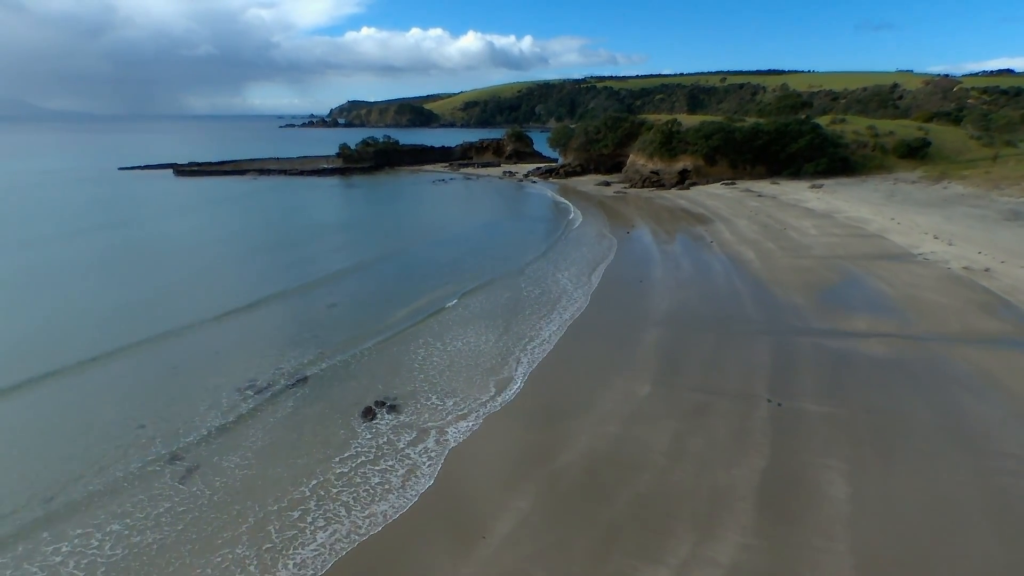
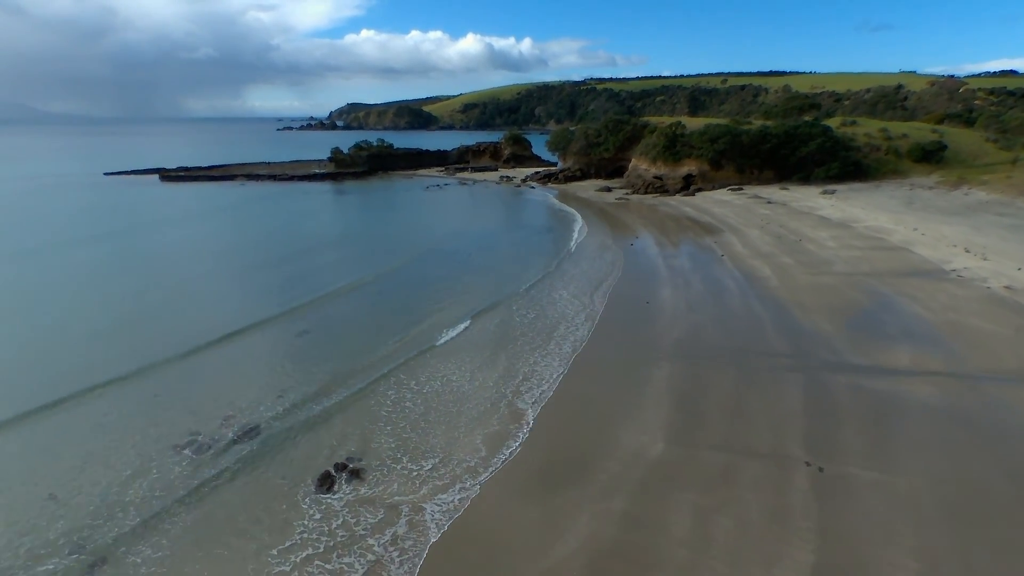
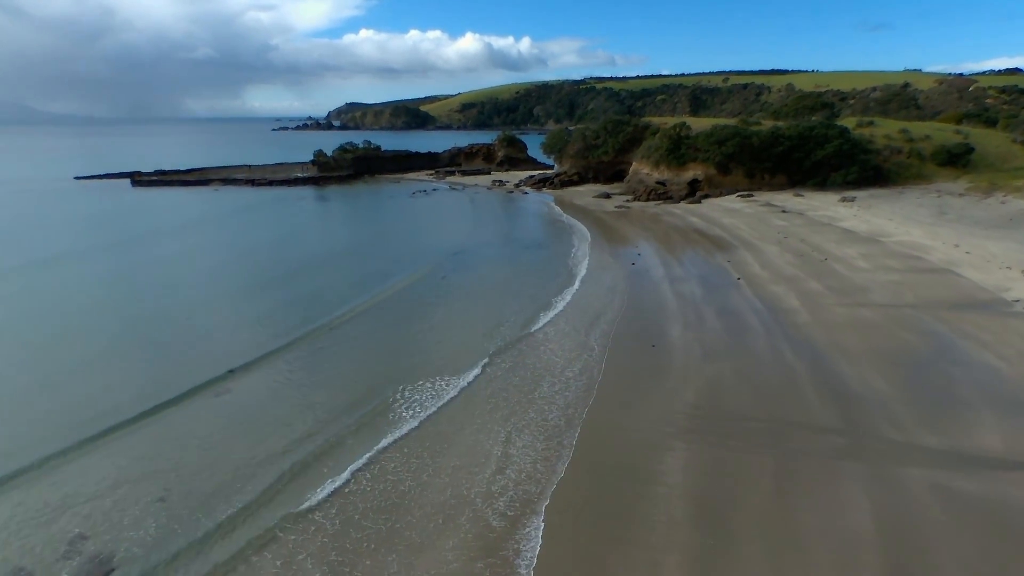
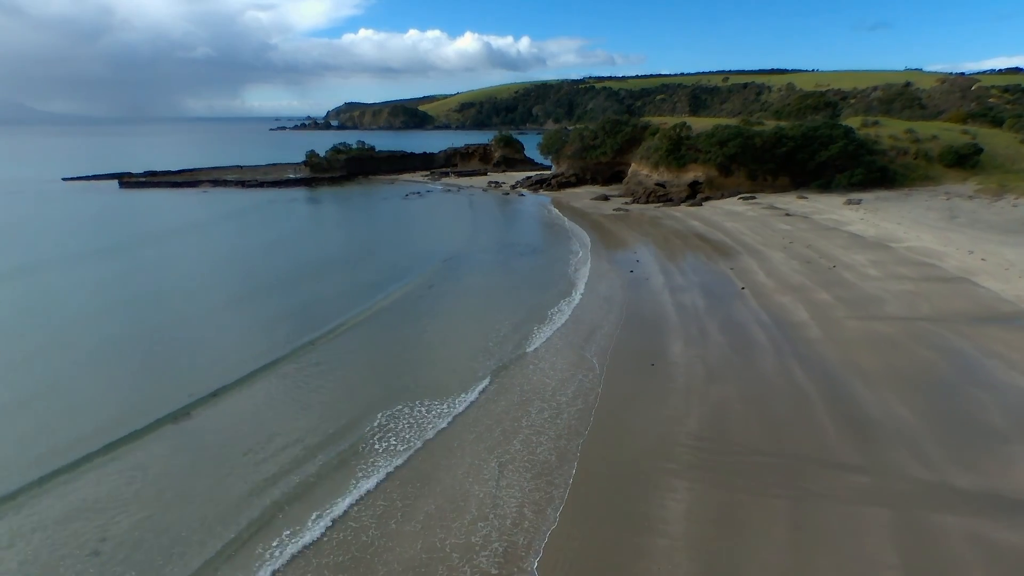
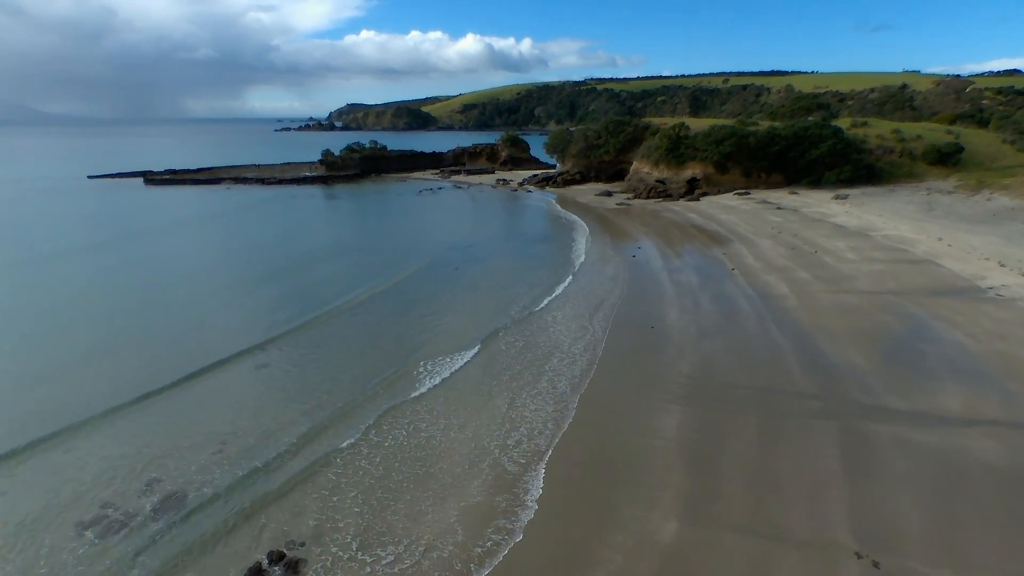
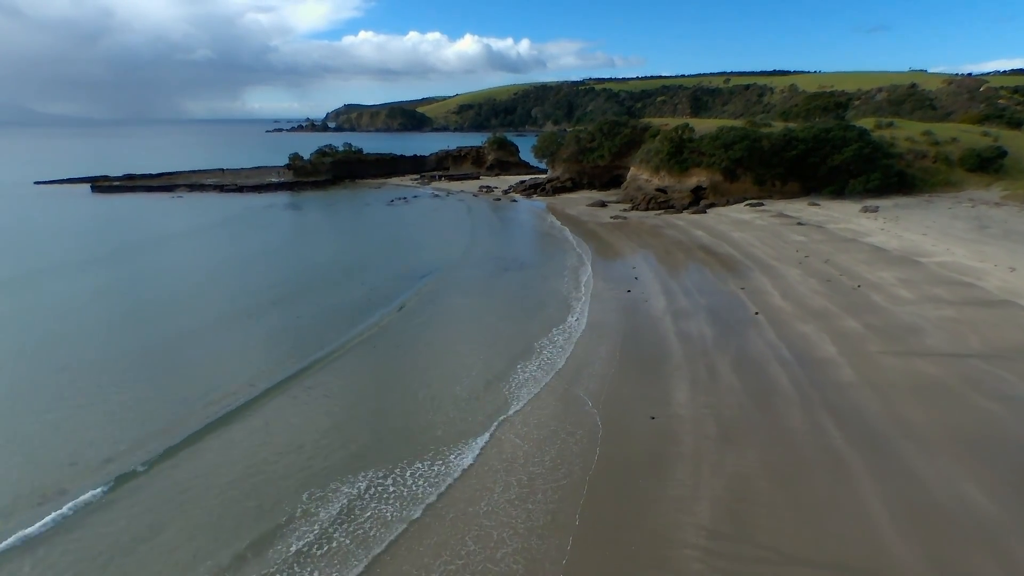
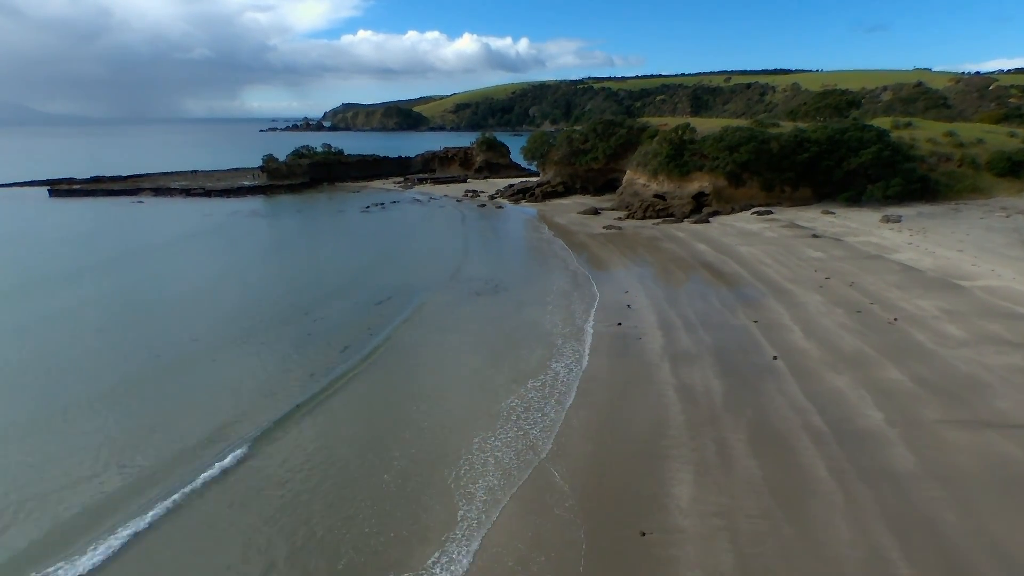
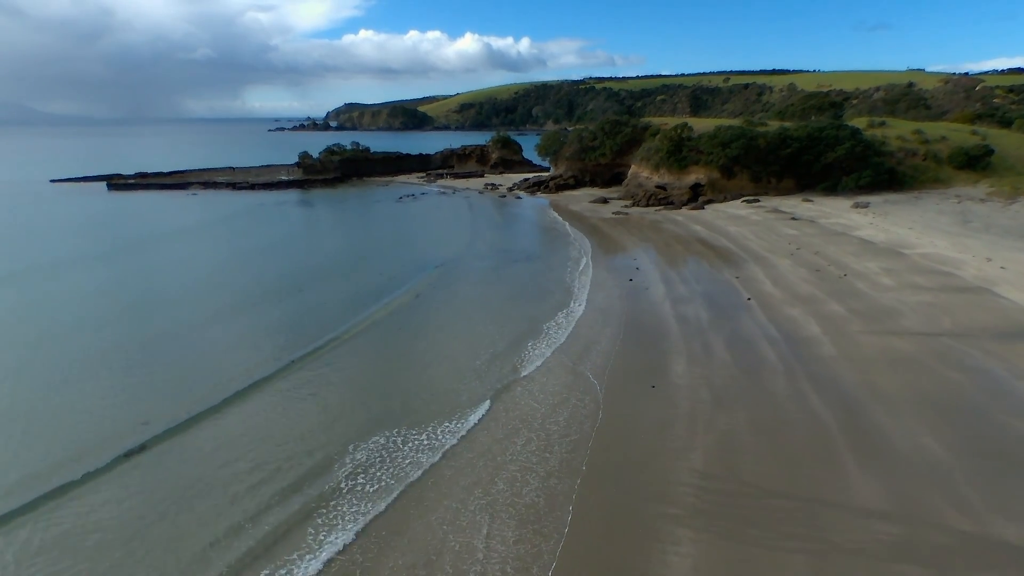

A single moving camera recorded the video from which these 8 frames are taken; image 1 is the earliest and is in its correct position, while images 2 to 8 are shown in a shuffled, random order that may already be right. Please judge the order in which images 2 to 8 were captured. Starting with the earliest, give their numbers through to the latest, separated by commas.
2, 5, 3, 4, 8, 6, 7
